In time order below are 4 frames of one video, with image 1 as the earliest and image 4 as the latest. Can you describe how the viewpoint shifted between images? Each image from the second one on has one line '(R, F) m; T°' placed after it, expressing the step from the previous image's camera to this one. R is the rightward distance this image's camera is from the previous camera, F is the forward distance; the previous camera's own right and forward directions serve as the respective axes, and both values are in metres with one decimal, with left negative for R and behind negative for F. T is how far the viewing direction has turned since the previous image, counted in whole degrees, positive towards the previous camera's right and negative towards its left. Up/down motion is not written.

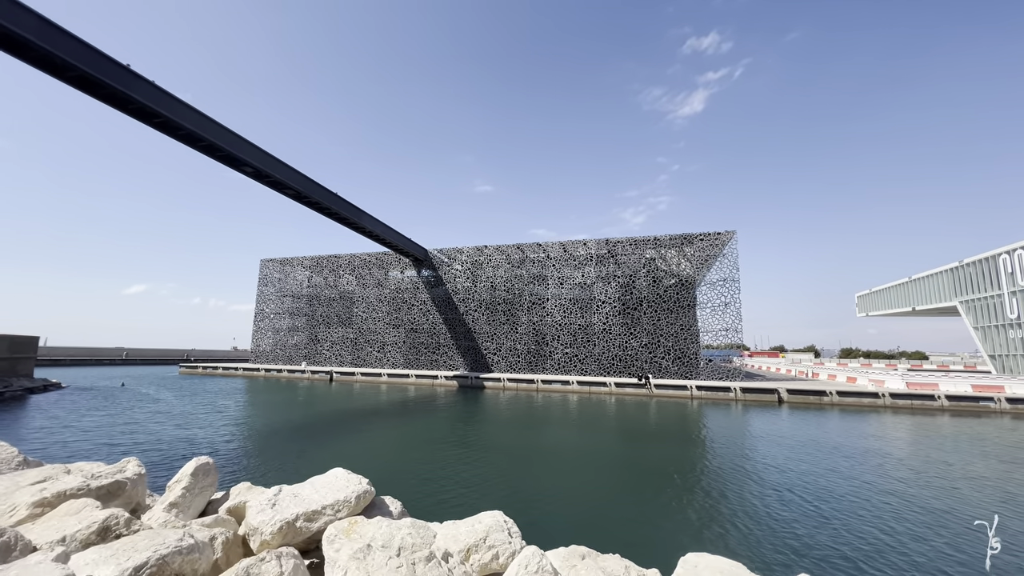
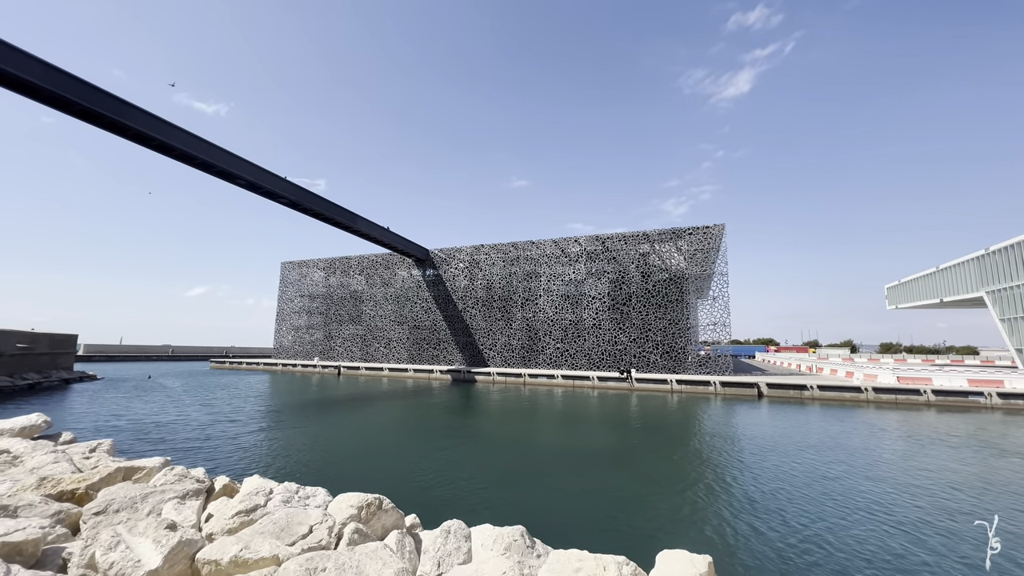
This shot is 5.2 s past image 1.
(+2.1, -0.5) m; -5°
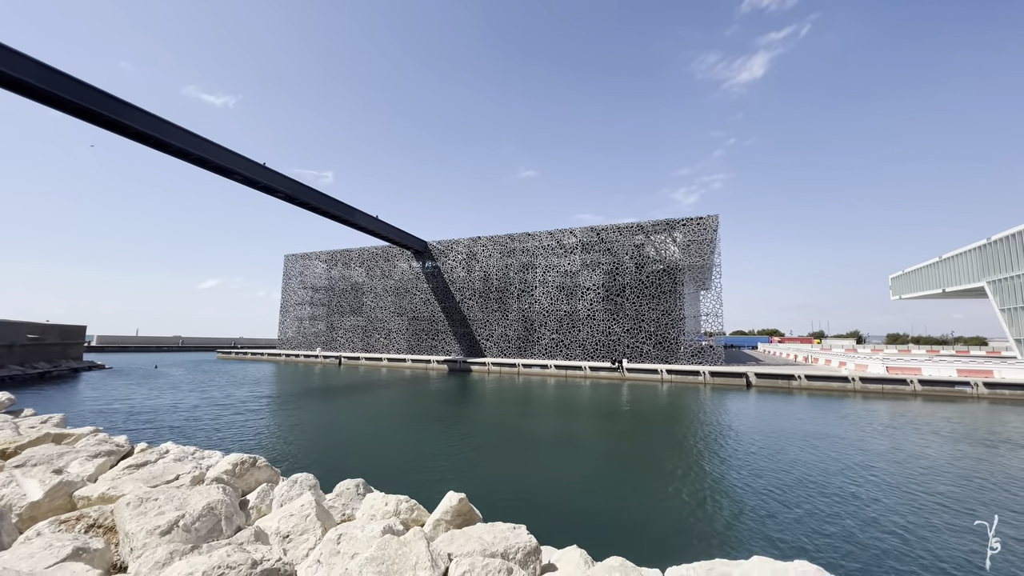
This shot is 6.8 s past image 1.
(+0.6, -0.2) m; -1°
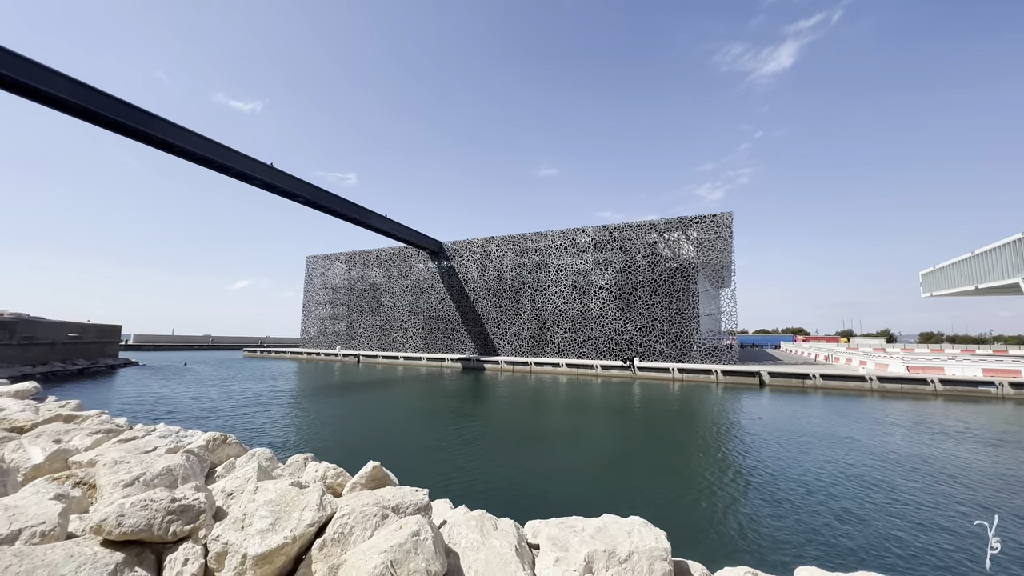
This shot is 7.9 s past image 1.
(+0.4, -0.2) m; -3°
